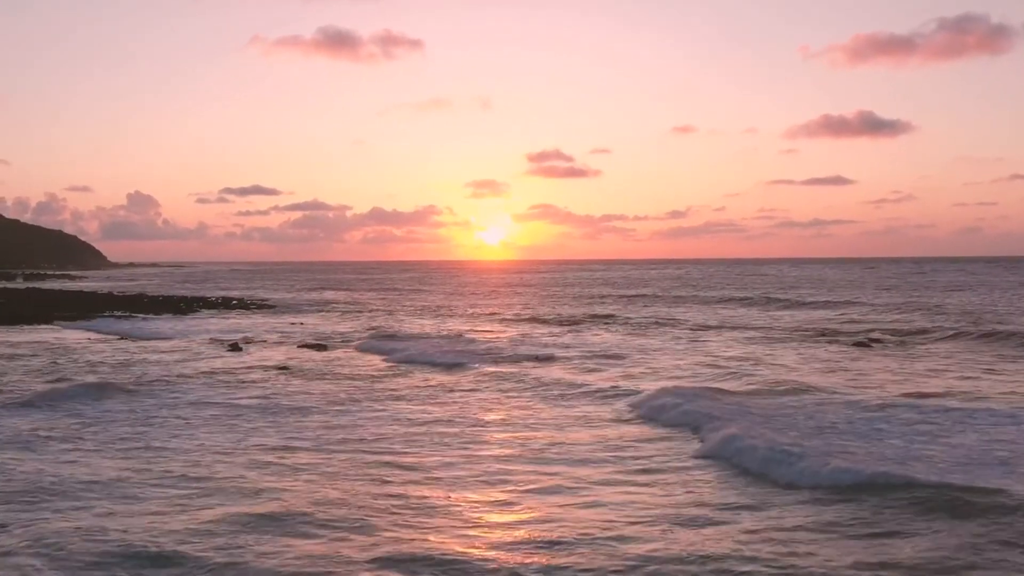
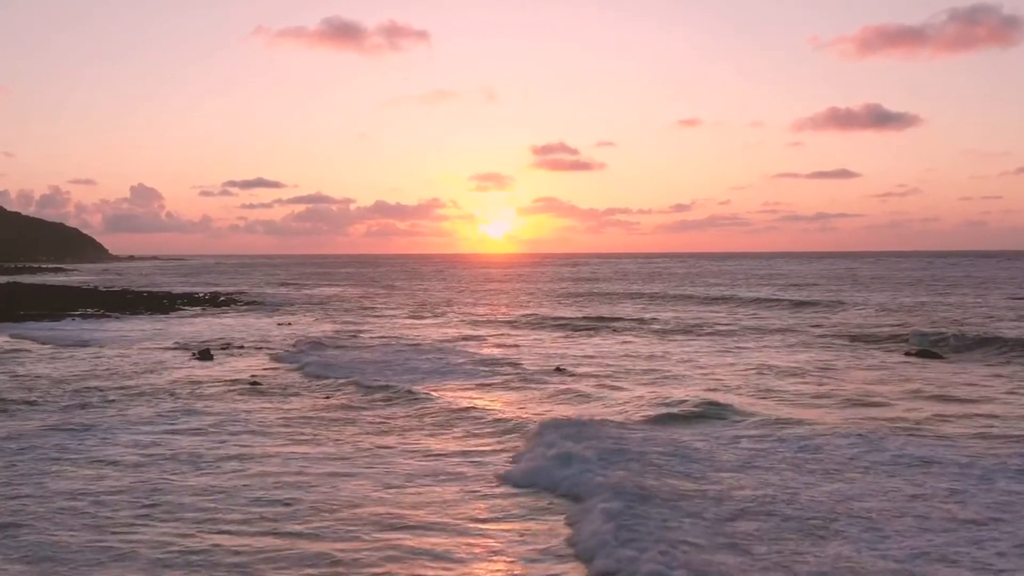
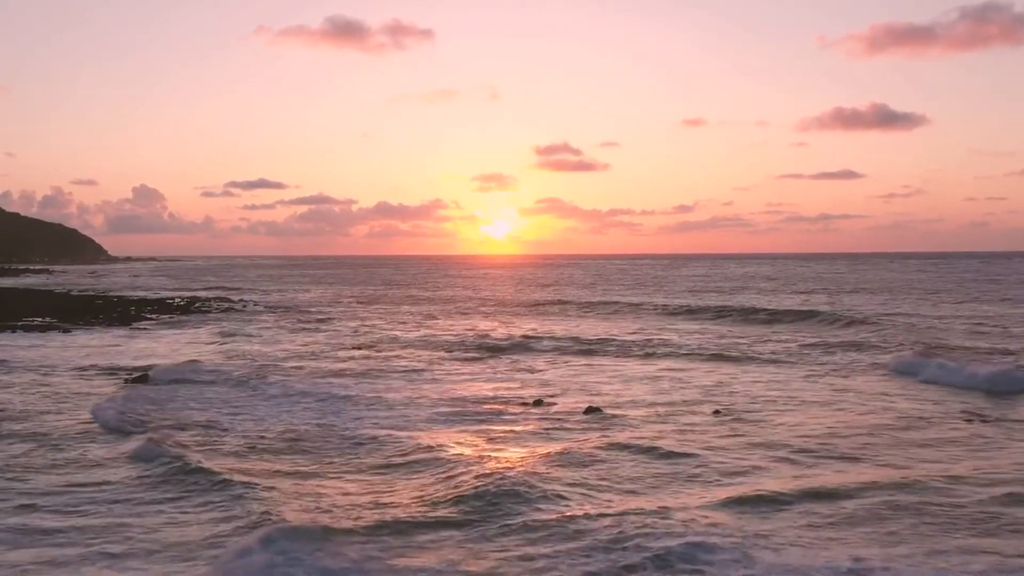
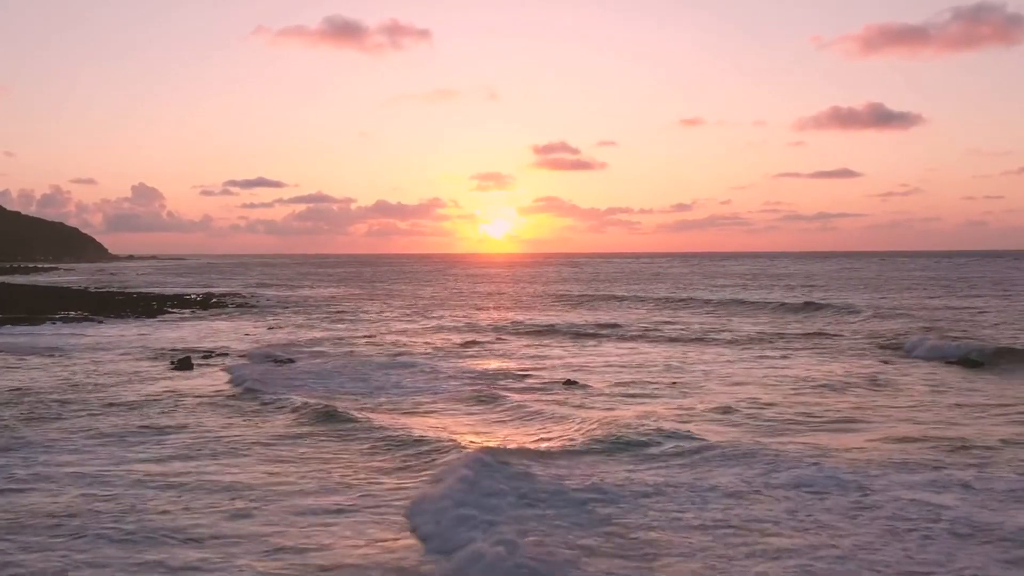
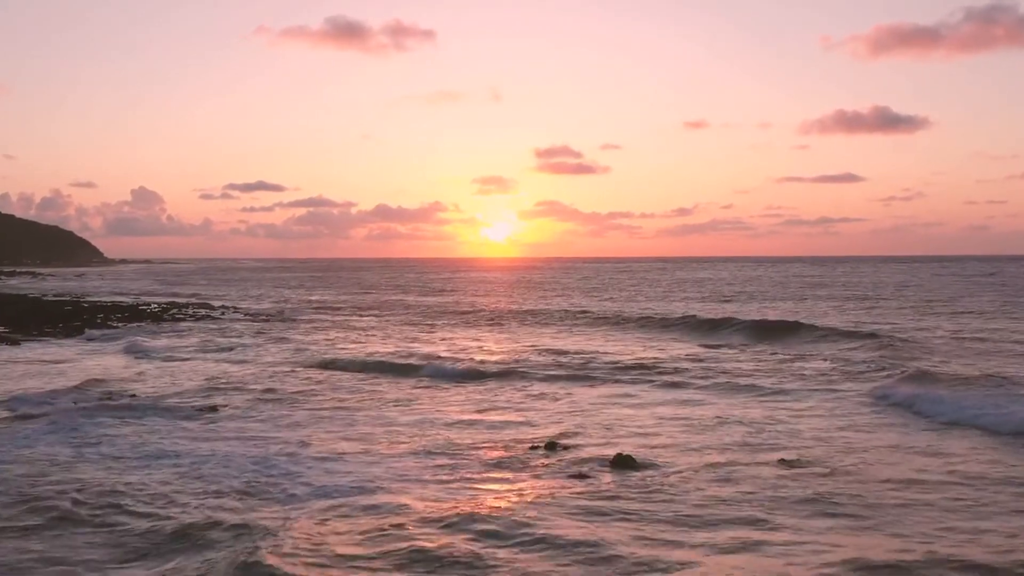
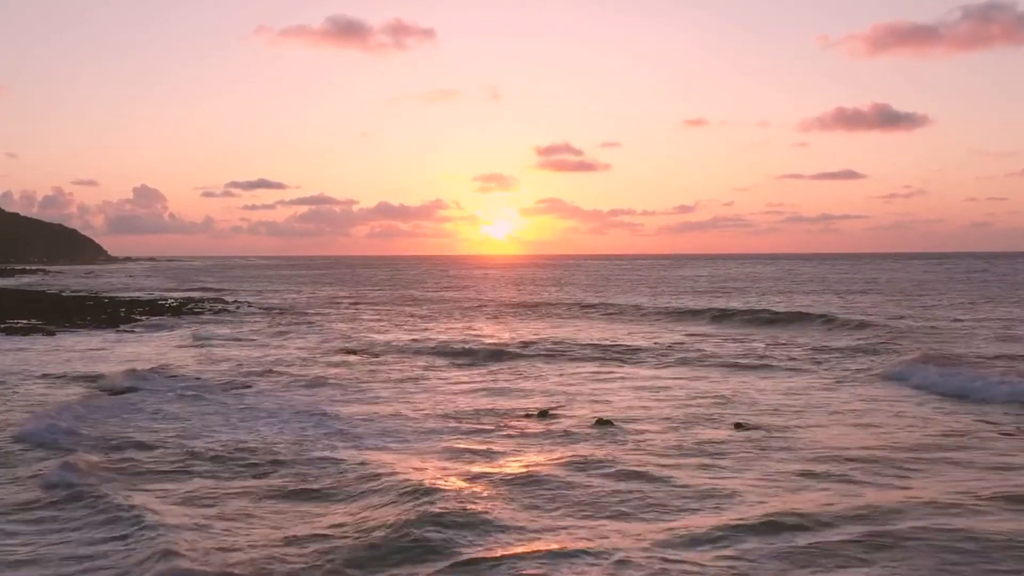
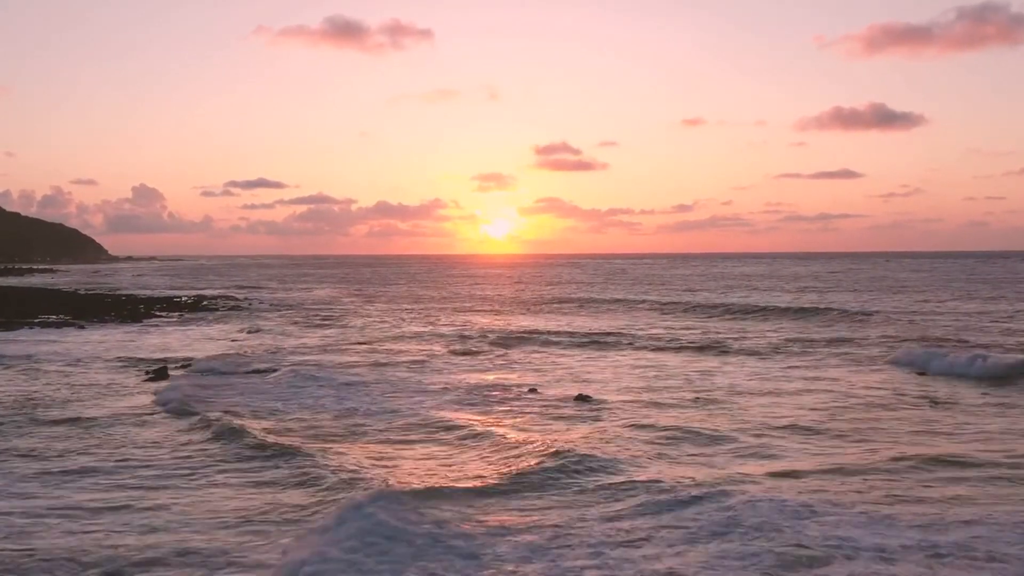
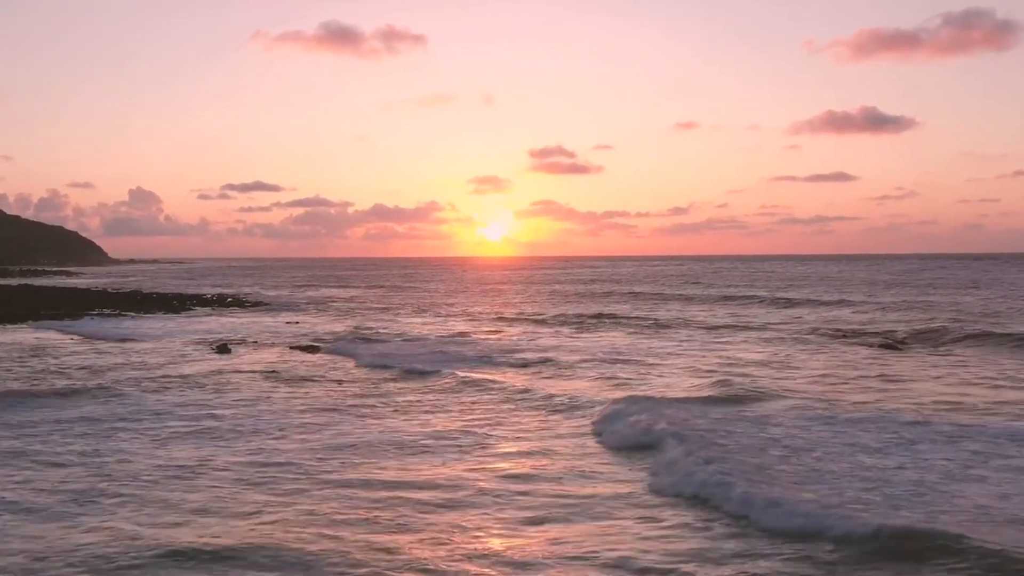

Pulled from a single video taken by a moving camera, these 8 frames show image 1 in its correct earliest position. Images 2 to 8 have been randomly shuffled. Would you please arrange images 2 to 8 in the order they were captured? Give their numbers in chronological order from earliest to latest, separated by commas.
8, 2, 4, 7, 3, 6, 5
